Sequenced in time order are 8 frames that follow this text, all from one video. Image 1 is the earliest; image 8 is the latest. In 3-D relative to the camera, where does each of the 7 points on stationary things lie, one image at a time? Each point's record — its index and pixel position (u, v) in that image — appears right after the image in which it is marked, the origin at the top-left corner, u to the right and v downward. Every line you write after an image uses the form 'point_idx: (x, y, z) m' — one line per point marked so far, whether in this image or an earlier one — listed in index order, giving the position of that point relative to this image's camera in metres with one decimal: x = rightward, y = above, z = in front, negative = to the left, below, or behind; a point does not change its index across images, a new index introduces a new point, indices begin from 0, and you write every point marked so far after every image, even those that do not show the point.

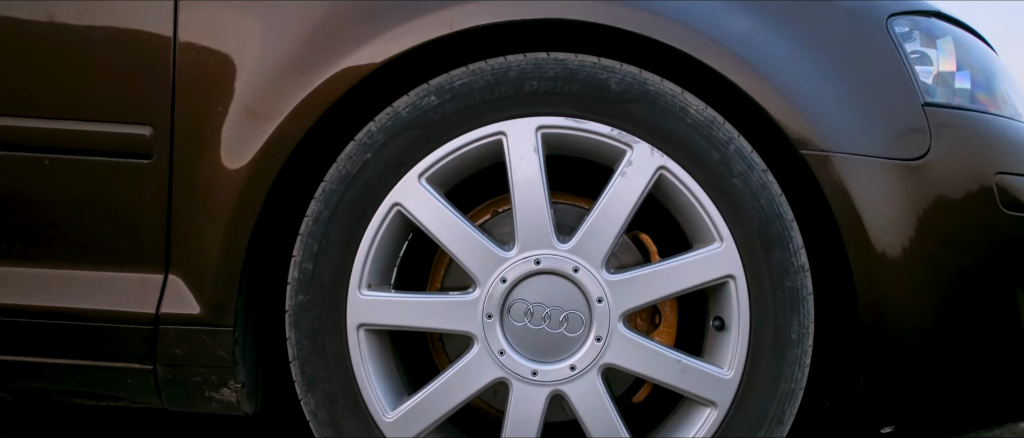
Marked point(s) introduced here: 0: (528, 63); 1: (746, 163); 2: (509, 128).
0: (0.0, +0.2, +1.1) m
1: (+0.2, +0.1, +1.1) m
2: (0.0, +0.1, +1.1) m
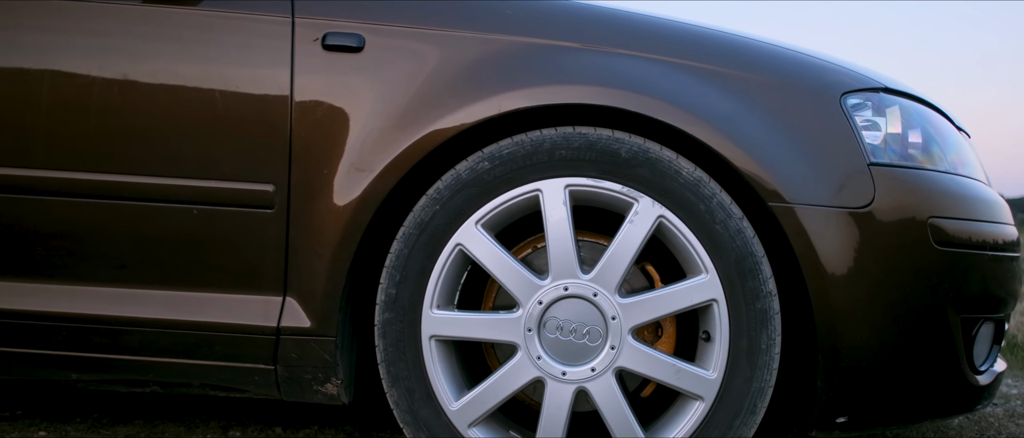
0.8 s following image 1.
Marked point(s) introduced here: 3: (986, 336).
0: (+0.1, +0.1, +1.5) m
1: (+0.3, 0.0, +1.4) m
2: (0.0, 0.0, +1.4) m
3: (+0.7, -0.2, +1.6) m
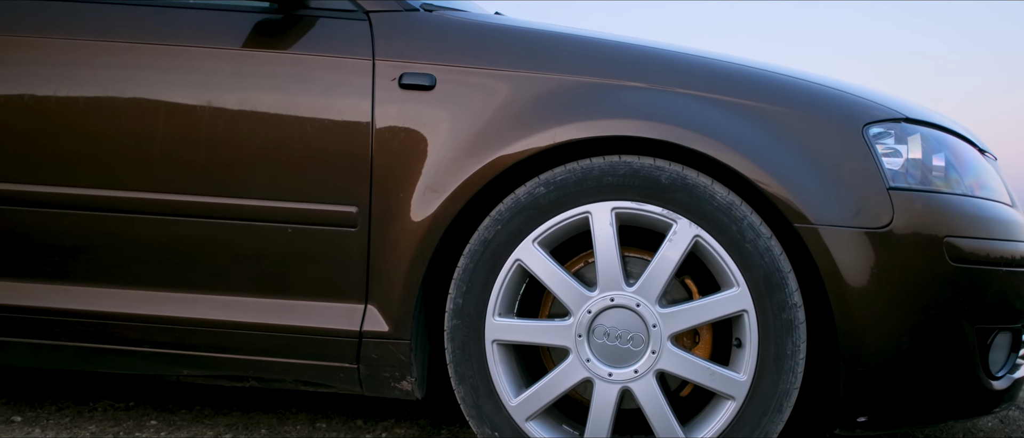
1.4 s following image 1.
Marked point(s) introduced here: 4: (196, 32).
0: (+0.2, +0.1, +1.6) m
1: (+0.4, 0.0, +1.6) m
2: (+0.1, 0.0, +1.6) m
3: (+0.8, -0.2, +1.7) m
4: (-0.6, +0.3, +1.8) m
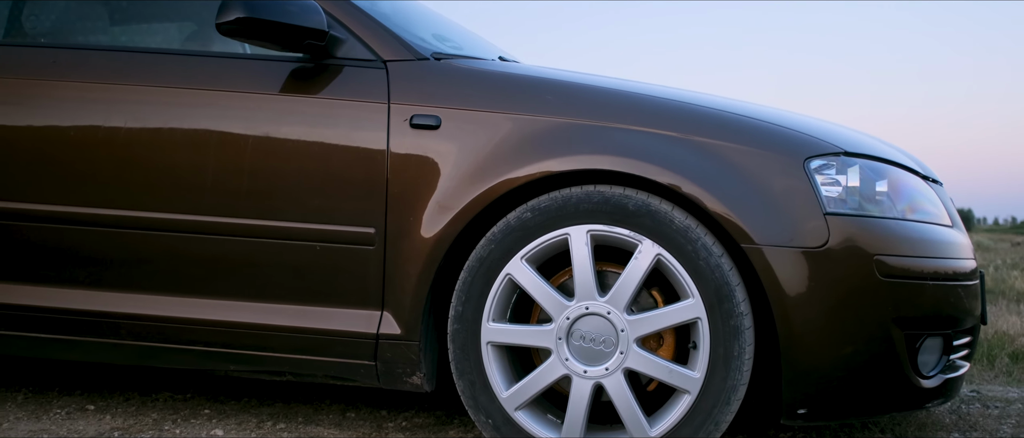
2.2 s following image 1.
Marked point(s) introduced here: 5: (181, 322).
0: (+0.1, 0.0, +1.9) m
1: (+0.4, -0.1, +1.9) m
2: (+0.1, 0.0, +1.9) m
3: (+0.8, -0.3, +2.0) m
4: (-0.6, +0.3, +2.2) m
5: (-0.7, -0.2, +2.2) m
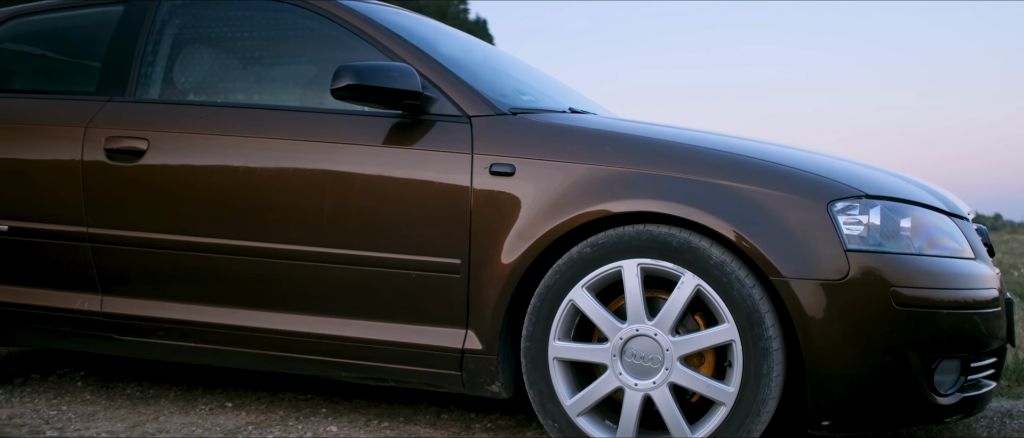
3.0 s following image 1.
0: (+0.3, 0.0, +2.3) m
1: (+0.5, -0.1, +2.2) m
2: (+0.2, -0.1, +2.2) m
3: (+1.0, -0.3, +2.2) m
4: (-0.4, +0.2, +2.6) m
5: (-0.5, -0.3, +2.6) m
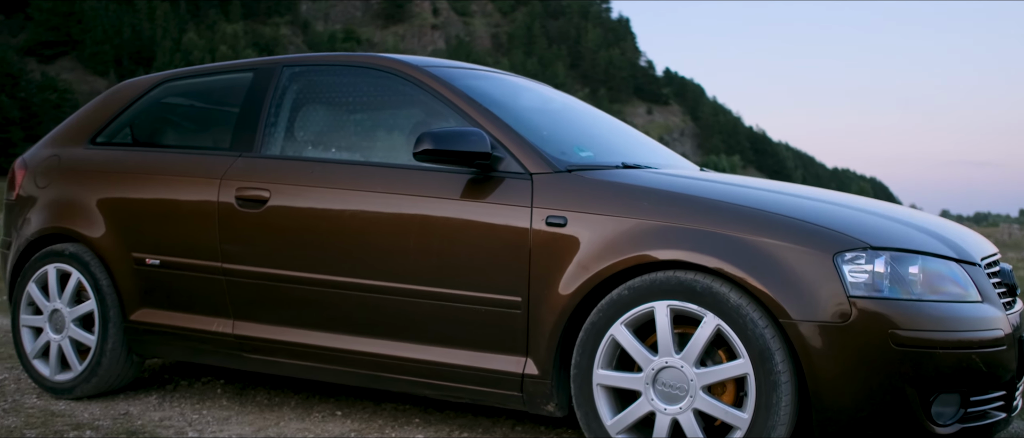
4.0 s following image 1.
0: (+0.4, -0.1, +2.6) m
1: (+0.6, -0.3, +2.5) m
2: (+0.4, -0.2, +2.6) m
3: (+1.1, -0.4, +2.5) m
4: (-0.2, +0.1, +3.0) m
5: (-0.4, -0.4, +3.1) m
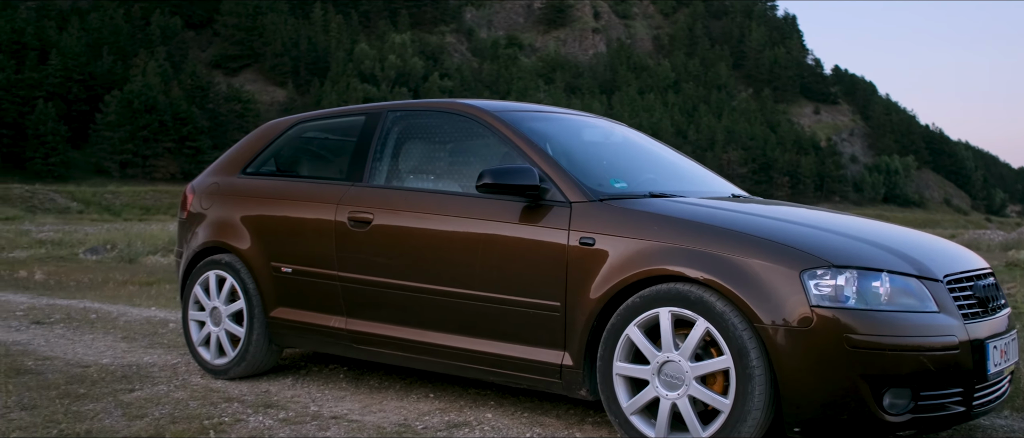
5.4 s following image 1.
0: (+0.5, -0.2, +3.2) m
1: (+0.7, -0.3, +3.1) m
2: (+0.5, -0.3, +3.2) m
3: (+1.2, -0.5, +3.0) m
4: (-0.1, 0.0, +3.7) m
5: (-0.2, -0.5, +3.8) m
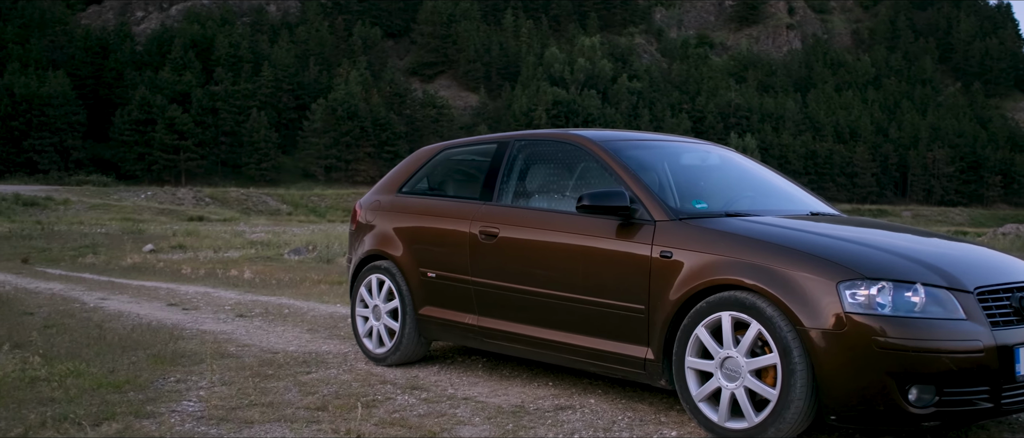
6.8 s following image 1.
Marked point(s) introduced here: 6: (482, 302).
0: (+0.8, -0.3, +3.8) m
1: (+1.0, -0.4, +3.6) m
2: (+0.8, -0.4, +3.8) m
3: (+1.4, -0.6, +3.5) m
4: (+0.4, 0.0, +4.4) m
5: (+0.3, -0.6, +4.5) m
6: (-0.1, -0.4, +5.0) m
